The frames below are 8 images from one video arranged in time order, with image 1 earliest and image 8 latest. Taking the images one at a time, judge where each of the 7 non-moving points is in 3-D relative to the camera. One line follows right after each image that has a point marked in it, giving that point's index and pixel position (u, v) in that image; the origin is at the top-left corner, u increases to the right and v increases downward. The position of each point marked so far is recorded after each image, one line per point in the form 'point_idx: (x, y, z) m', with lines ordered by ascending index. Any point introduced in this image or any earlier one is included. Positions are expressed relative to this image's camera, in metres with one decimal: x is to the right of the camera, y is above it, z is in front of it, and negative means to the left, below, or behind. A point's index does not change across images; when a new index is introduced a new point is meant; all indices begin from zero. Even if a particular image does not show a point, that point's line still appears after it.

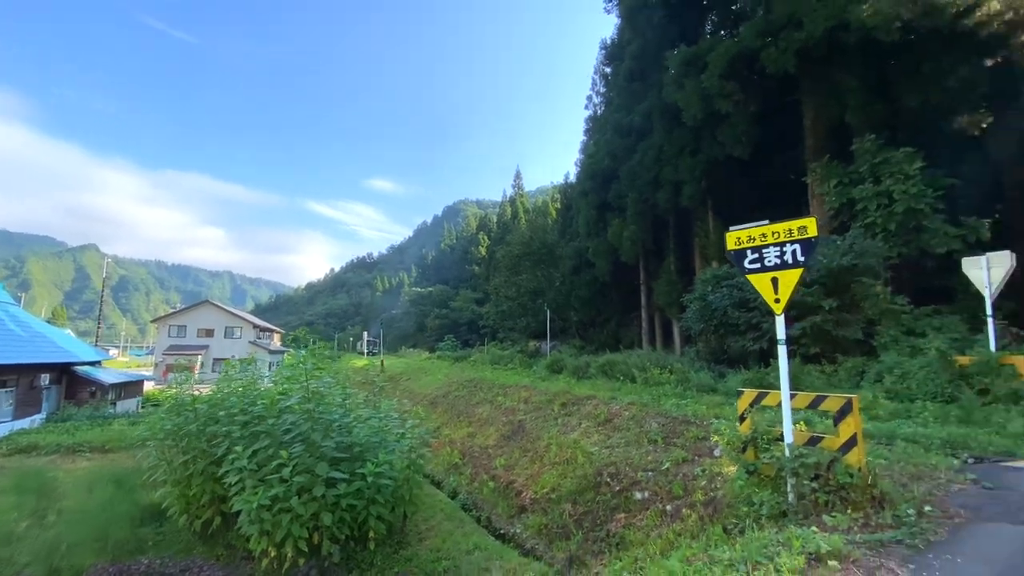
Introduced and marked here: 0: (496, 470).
0: (-0.3, -3.8, +10.0) m
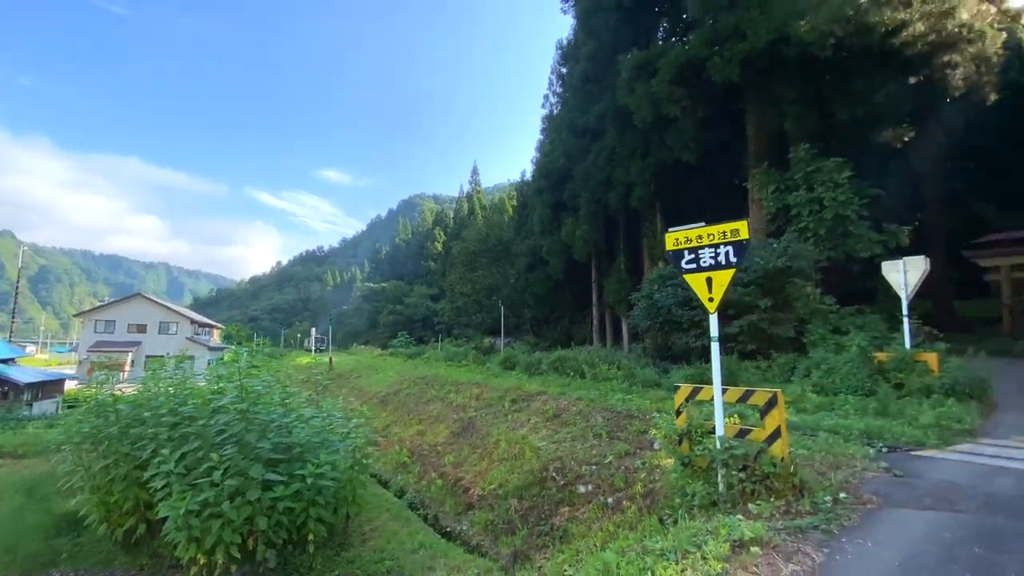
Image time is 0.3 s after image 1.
0: (-1.4, -3.8, +9.9) m
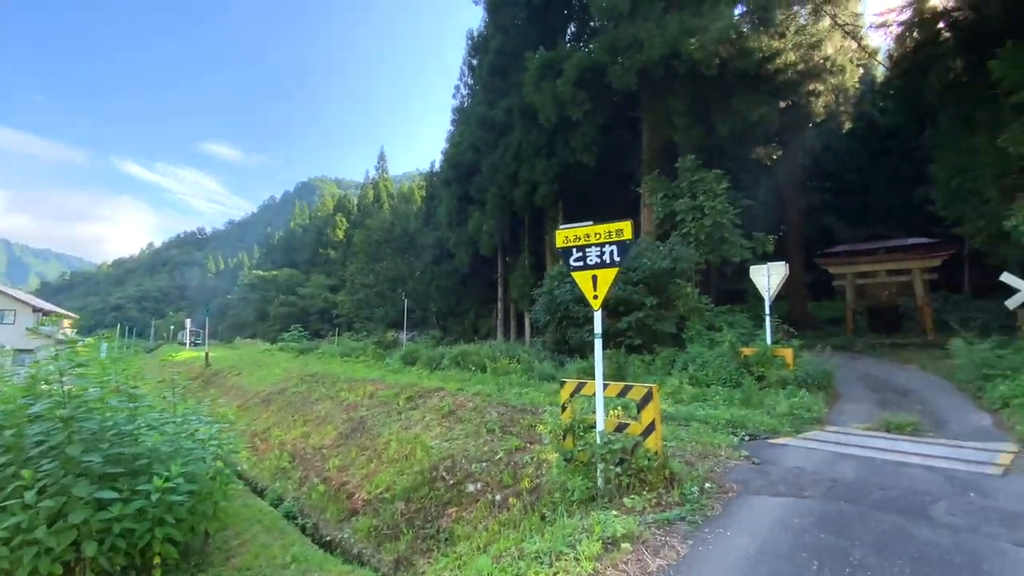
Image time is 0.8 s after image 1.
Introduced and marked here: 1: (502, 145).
0: (-3.6, -3.6, +9.3) m
1: (-0.4, +6.0, +19.8) m
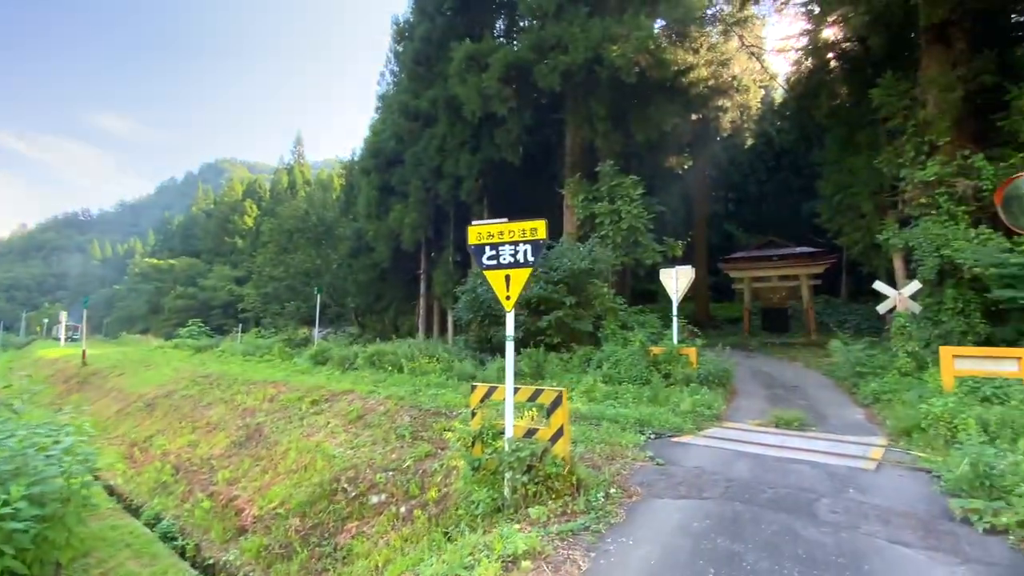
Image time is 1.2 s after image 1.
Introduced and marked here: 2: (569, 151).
0: (-5.2, -3.4, +8.4) m
1: (-3.5, +6.1, +19.2) m
2: (+1.9, +4.5, +15.5) m
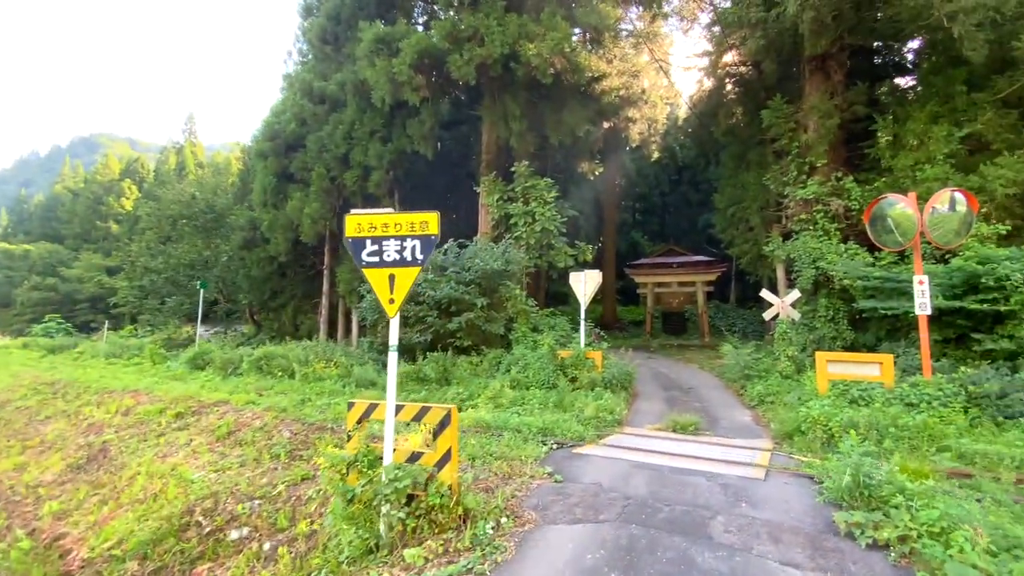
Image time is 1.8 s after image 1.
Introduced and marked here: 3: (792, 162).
0: (-6.8, -3.3, +6.8) m
1: (-6.8, +6.2, +17.8) m
2: (-0.9, +4.4, +15.1) m
3: (+6.6, +3.0, +11.2) m
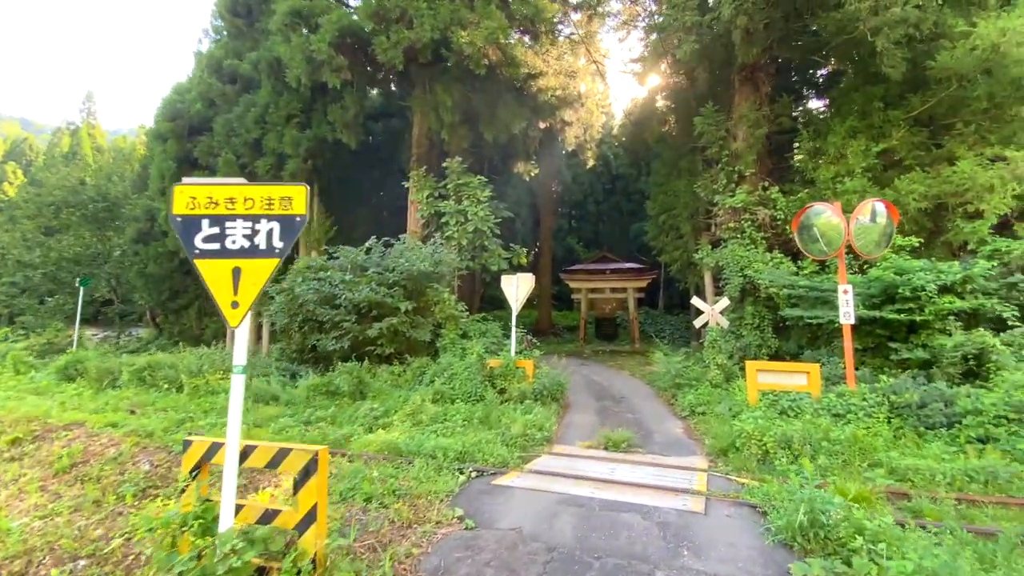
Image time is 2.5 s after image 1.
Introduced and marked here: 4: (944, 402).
0: (-7.8, -3.2, +5.1) m
1: (-9.1, +6.2, +16.0) m
2: (-3.0, +4.3, +14.1) m
3: (+5.0, +2.8, +11.2) m
4: (+5.9, -1.6, +6.5) m
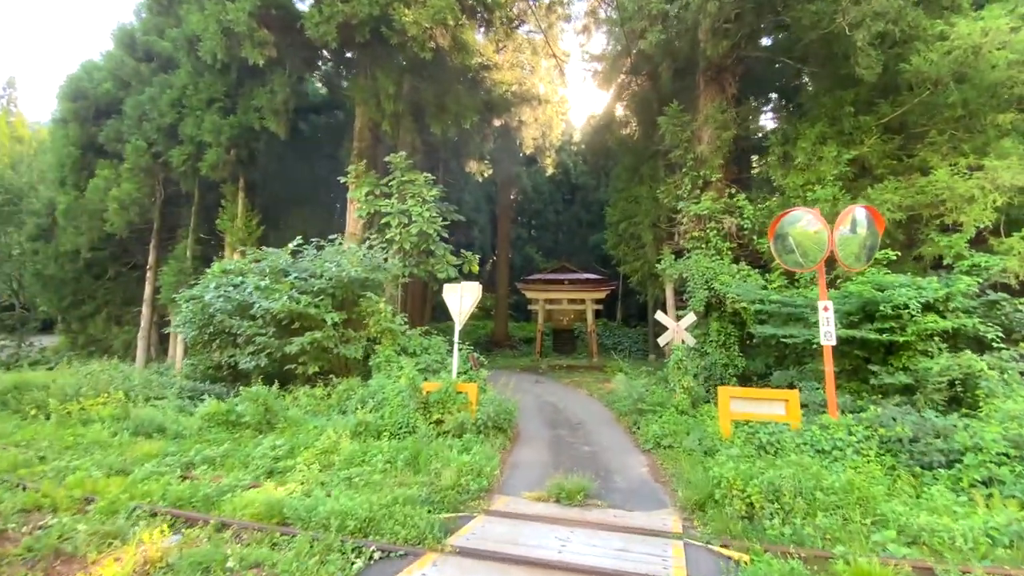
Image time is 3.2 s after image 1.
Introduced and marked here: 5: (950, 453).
0: (-8.4, -3.2, +3.1) m
1: (-10.6, +6.0, +14.1) m
2: (-4.3, +4.1, +12.6) m
3: (+3.9, +2.5, +10.4) m
4: (+5.2, -1.8, +5.8) m
5: (+5.1, -1.9, +5.5) m
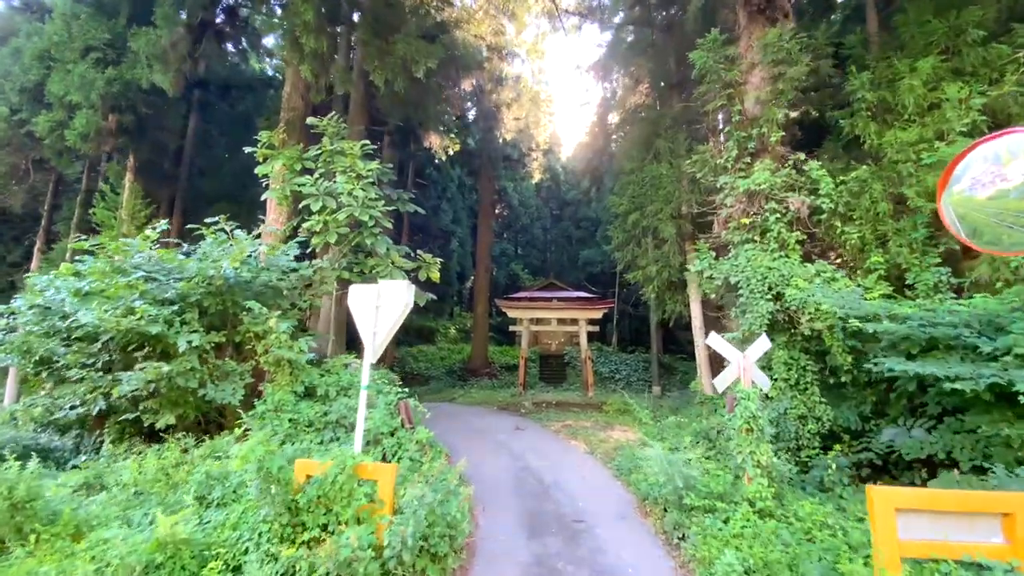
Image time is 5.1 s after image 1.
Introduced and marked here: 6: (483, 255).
0: (-8.8, -3.0, -0.6) m
1: (-11.1, +5.8, +10.8) m
2: (-4.8, +3.9, +9.4) m
3: (+3.4, +2.3, +7.4) m
4: (+4.8, -1.8, +2.5) m
5: (+4.7, -1.9, +2.3) m
6: (-1.2, +1.3, +18.9) m
